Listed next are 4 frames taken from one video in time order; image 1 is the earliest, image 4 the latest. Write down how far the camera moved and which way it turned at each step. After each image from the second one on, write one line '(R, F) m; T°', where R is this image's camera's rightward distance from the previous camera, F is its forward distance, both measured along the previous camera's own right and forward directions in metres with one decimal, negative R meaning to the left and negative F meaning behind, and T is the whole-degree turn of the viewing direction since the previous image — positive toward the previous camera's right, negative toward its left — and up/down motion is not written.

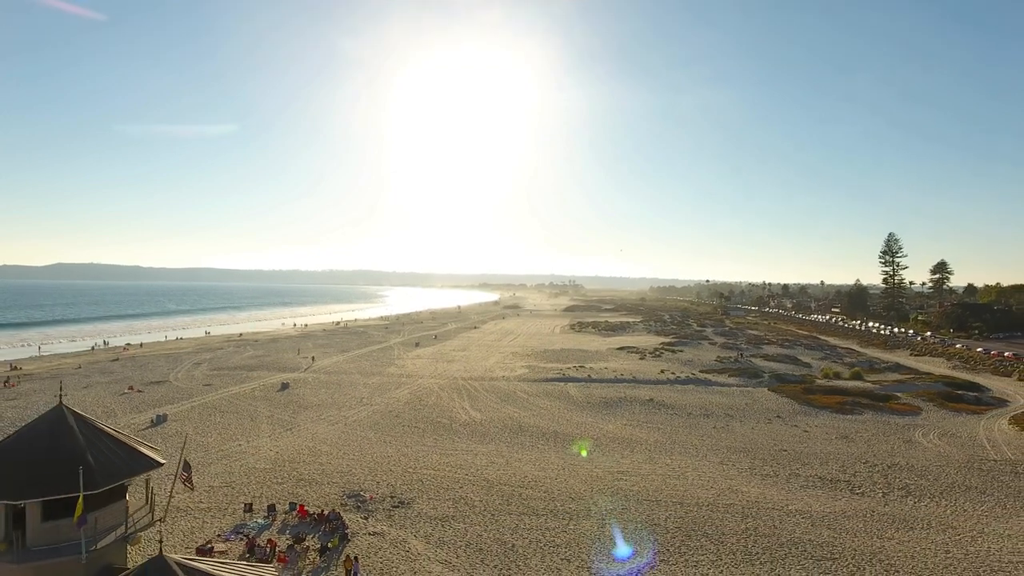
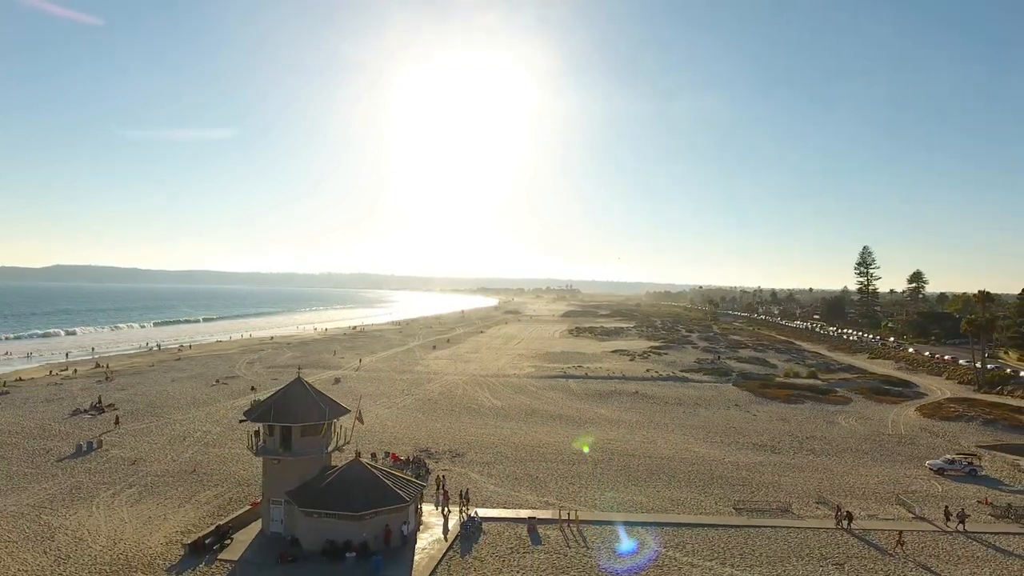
(-1.2, -8.9) m; 0°
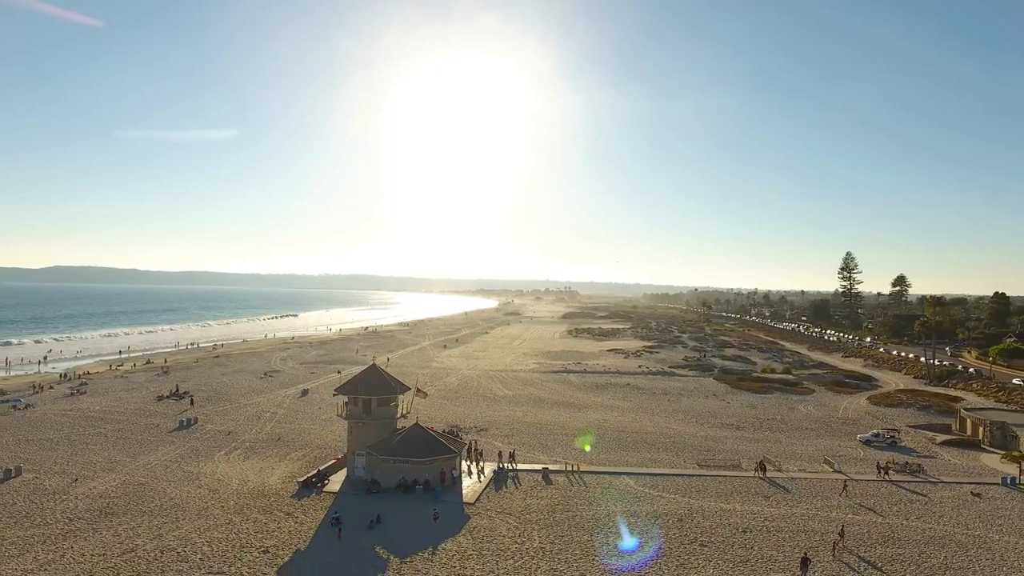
(-0.9, -7.0) m; 0°
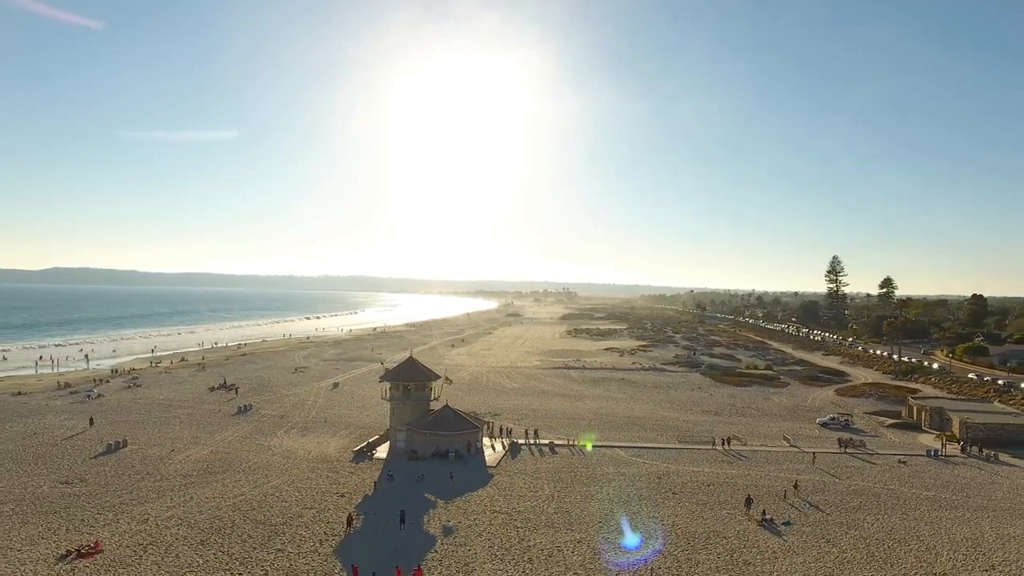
(-0.7, -5.9) m; 0°
